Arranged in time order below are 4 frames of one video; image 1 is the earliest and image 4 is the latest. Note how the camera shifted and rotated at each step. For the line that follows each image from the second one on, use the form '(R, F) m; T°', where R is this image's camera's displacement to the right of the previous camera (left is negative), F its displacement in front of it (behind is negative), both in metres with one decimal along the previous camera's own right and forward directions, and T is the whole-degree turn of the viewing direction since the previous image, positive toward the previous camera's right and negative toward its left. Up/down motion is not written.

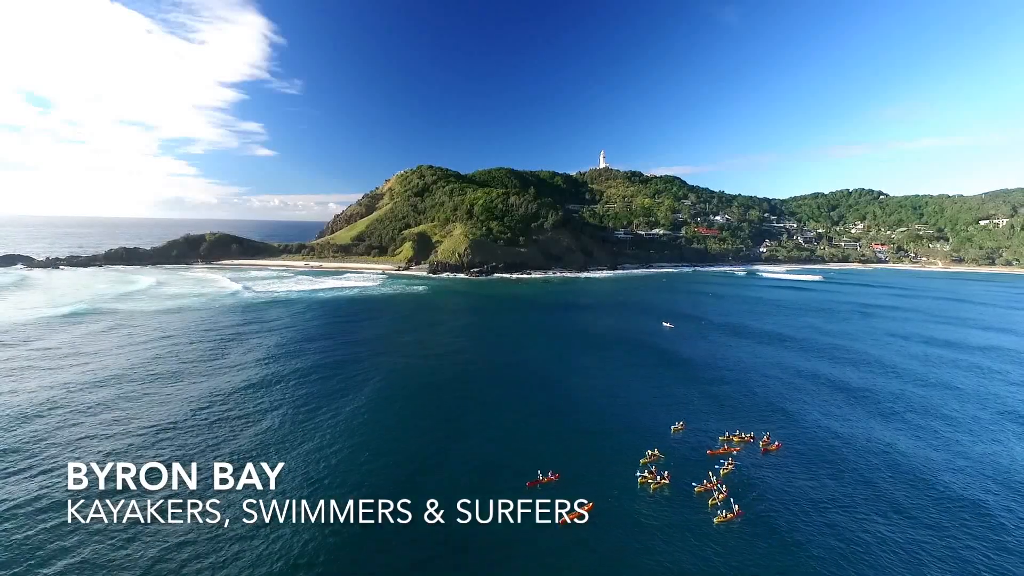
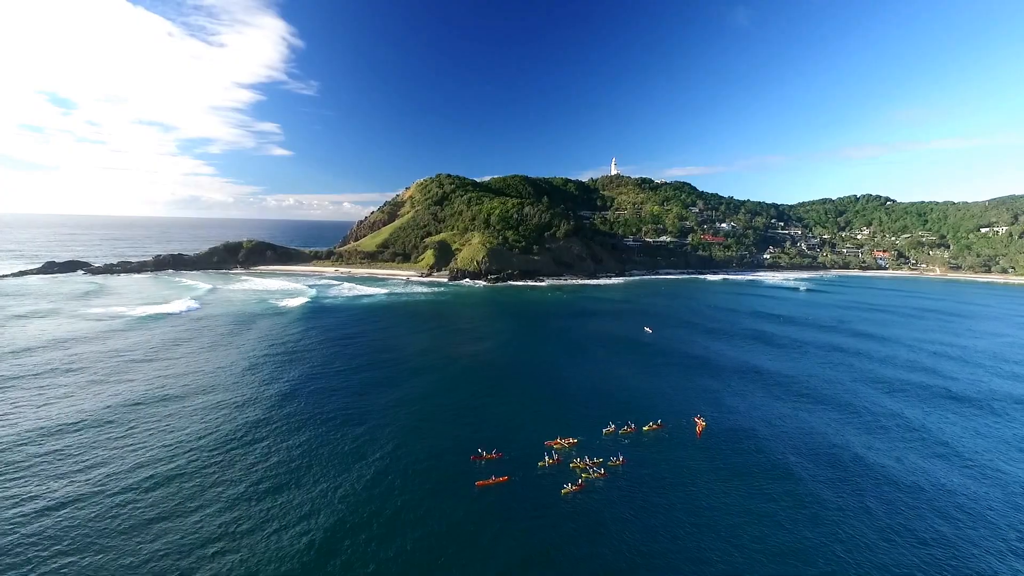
(-0.4, -7.9) m; -2°
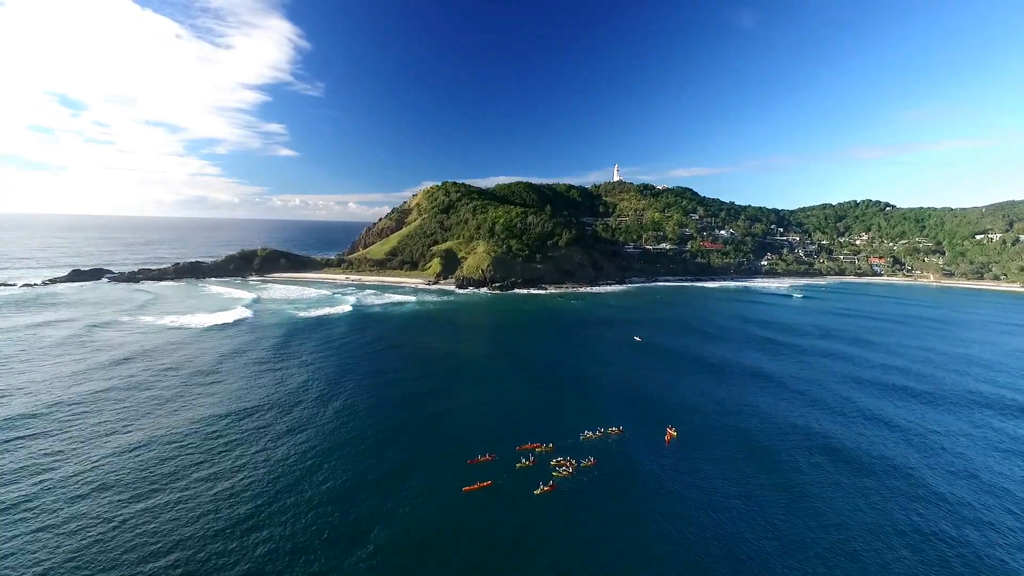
(+0.5, -4.4) m; -1°
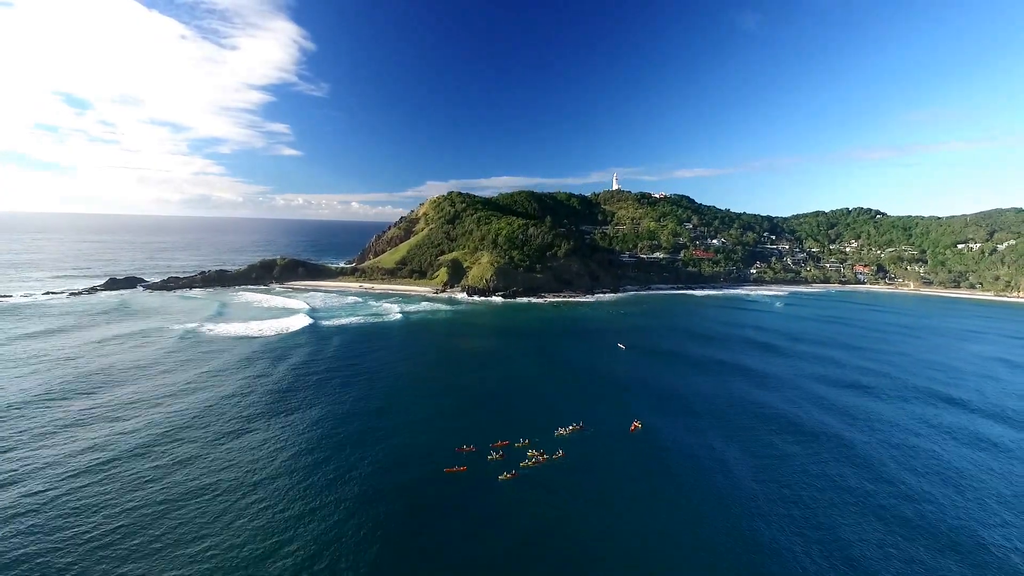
(+1.3, -8.5) m; -1°
